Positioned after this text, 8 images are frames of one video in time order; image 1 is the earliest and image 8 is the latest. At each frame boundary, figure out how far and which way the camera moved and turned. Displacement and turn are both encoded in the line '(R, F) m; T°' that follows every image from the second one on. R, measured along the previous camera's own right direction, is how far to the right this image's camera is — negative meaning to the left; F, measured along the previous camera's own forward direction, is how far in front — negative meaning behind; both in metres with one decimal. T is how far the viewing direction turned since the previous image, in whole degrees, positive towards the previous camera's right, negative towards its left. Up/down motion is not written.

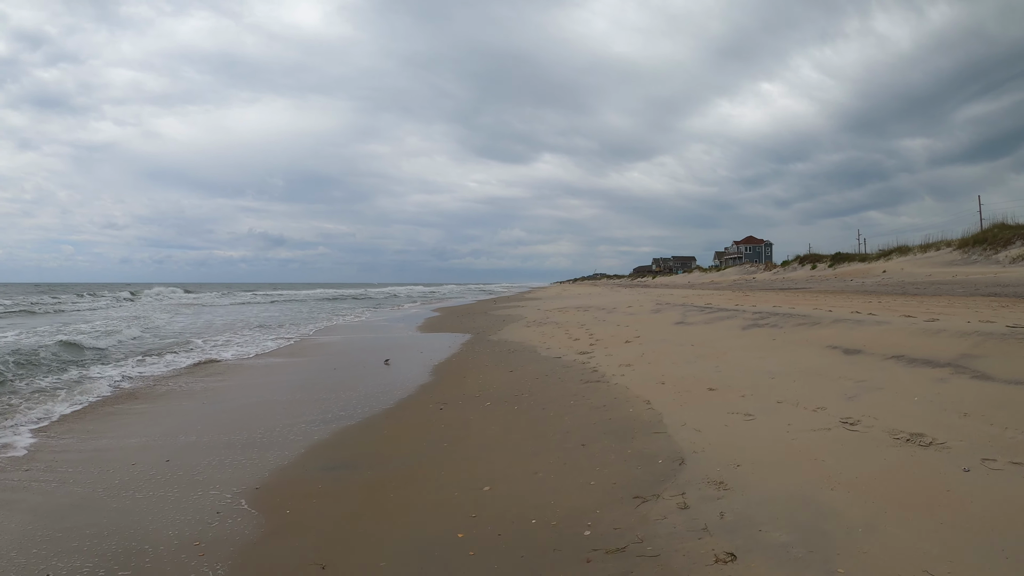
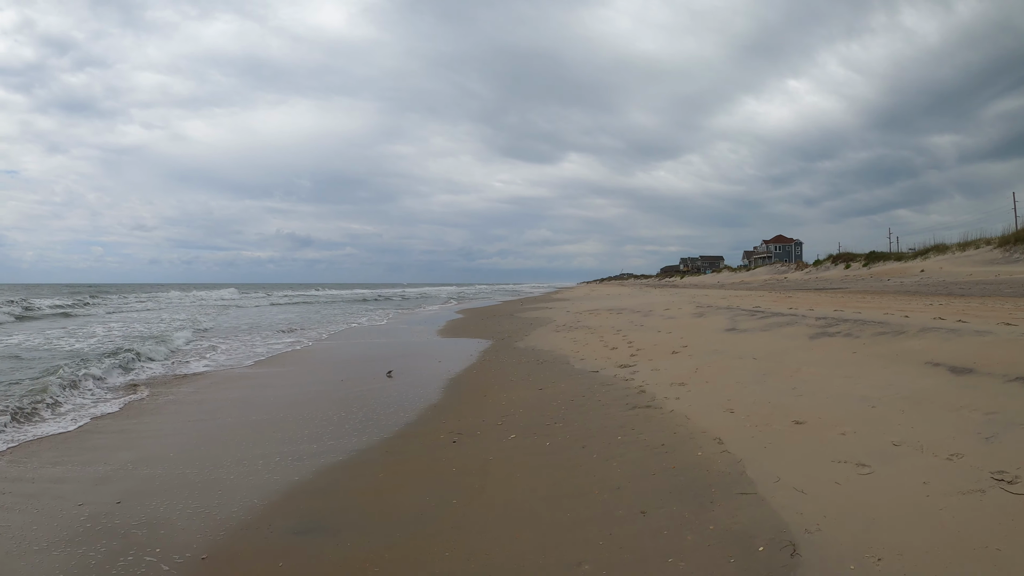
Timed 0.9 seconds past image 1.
(-0.1, +1.2) m; -3°
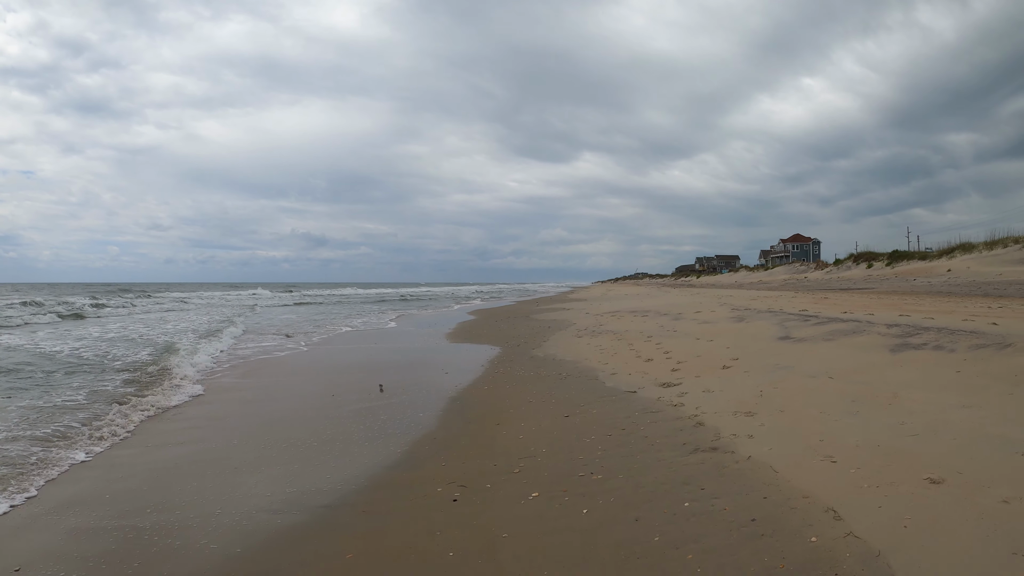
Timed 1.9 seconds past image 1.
(-0.1, +1.2) m; -1°
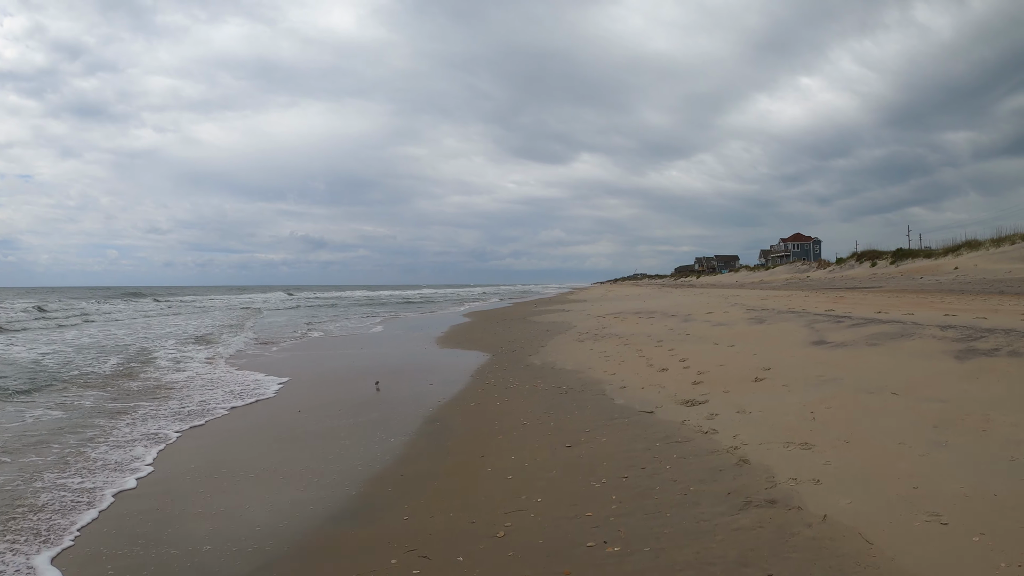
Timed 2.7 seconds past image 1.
(+0.1, +1.0) m; 0°
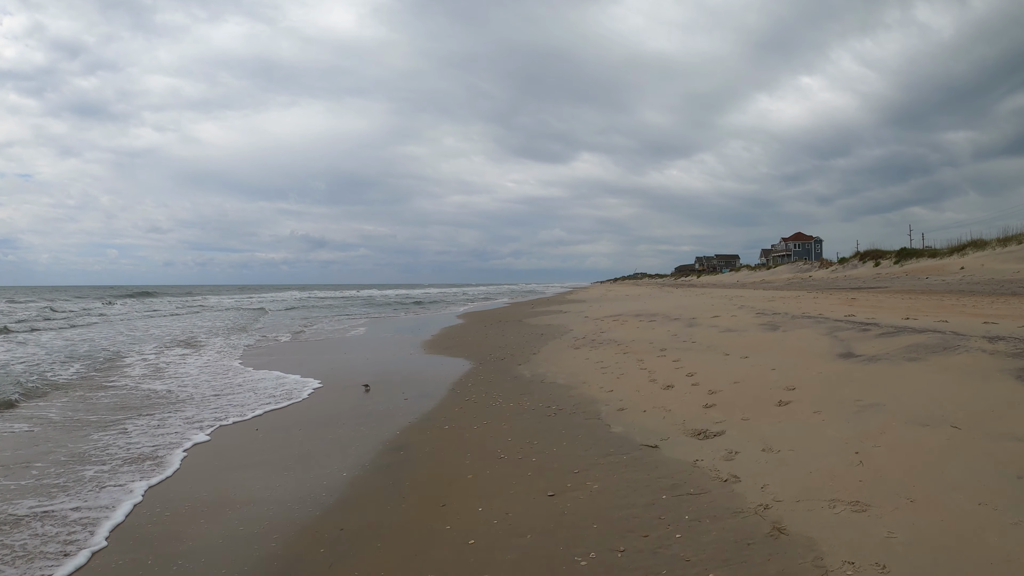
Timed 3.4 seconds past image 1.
(+0.2, +0.8) m; 0°
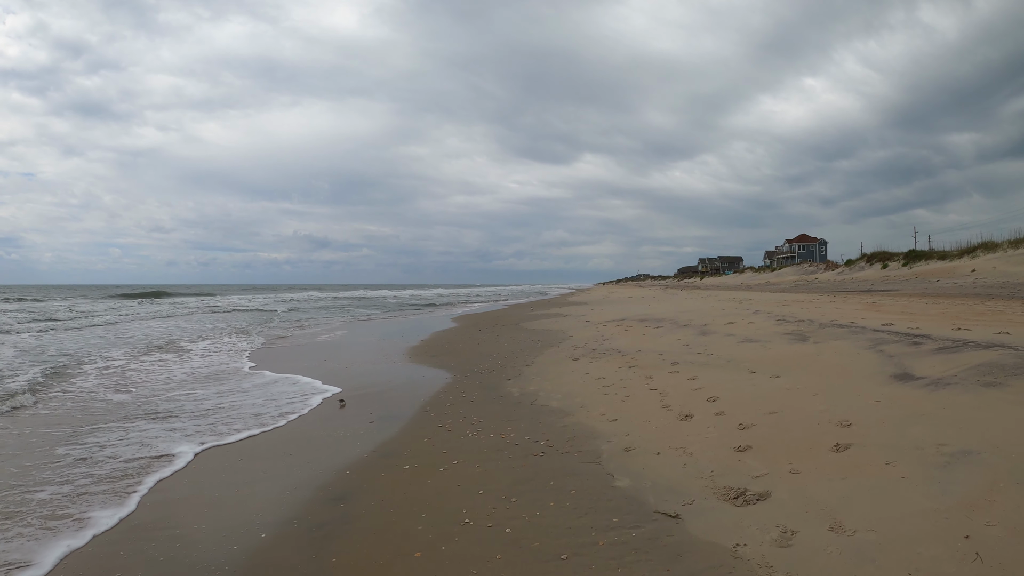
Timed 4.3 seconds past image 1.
(+0.2, +1.0) m; 0°
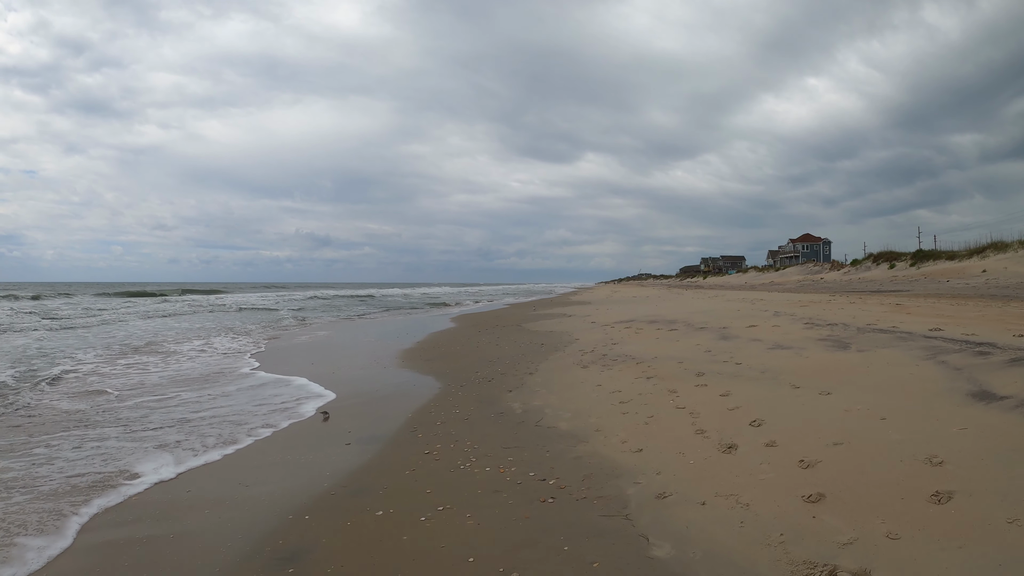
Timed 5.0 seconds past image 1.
(0.0, +0.8) m; 0°
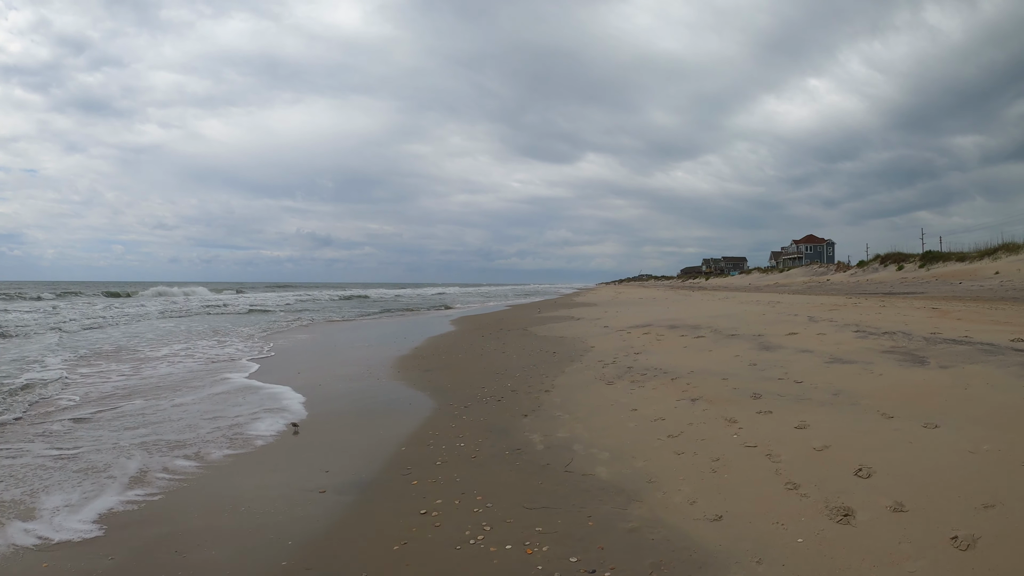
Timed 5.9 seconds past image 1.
(-0.2, +0.9) m; 0°
